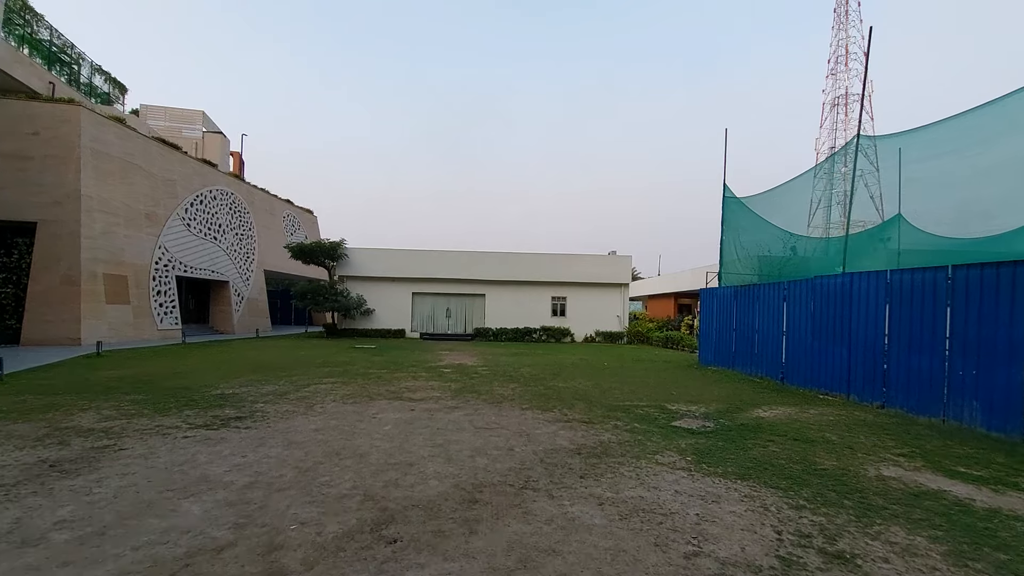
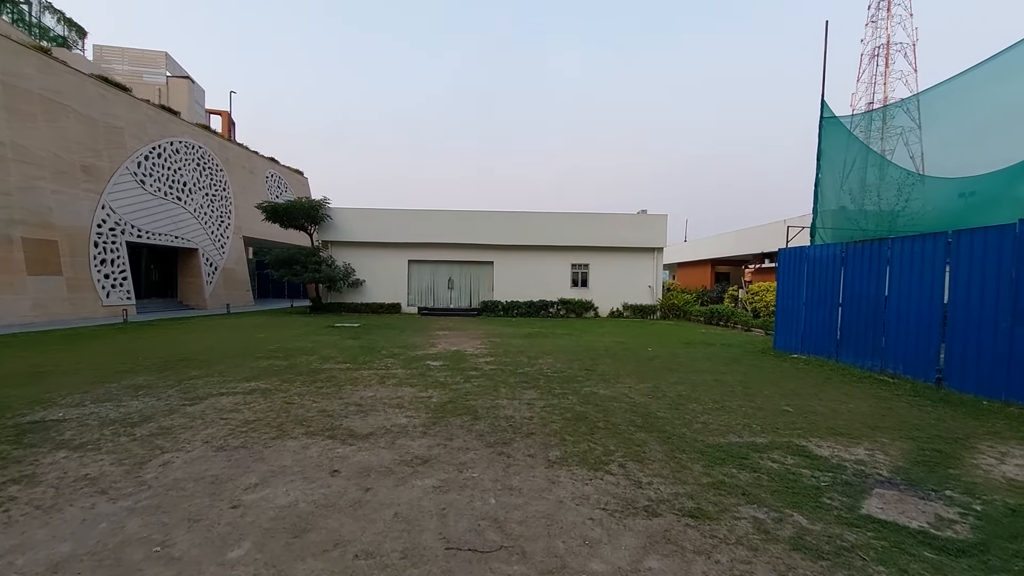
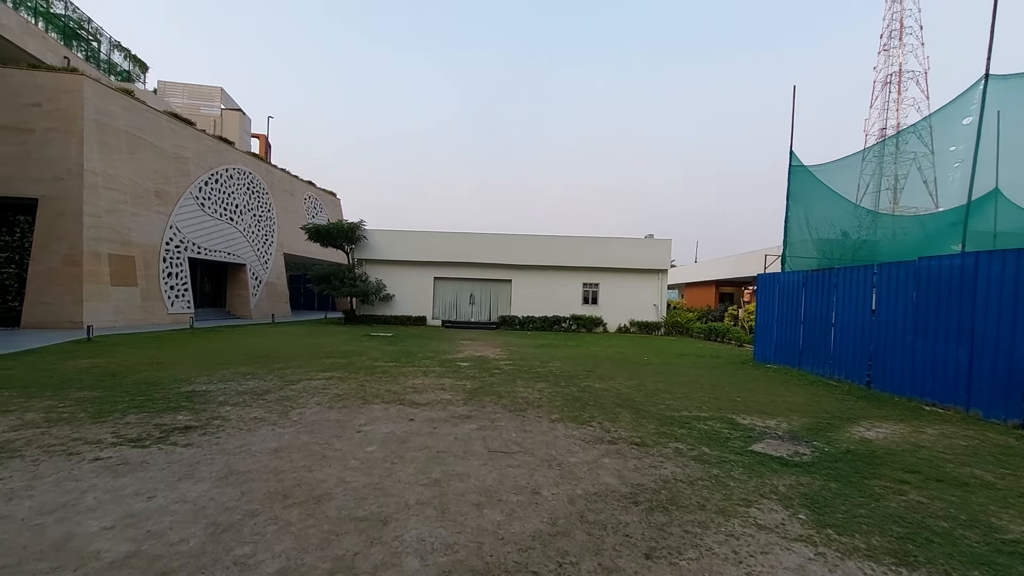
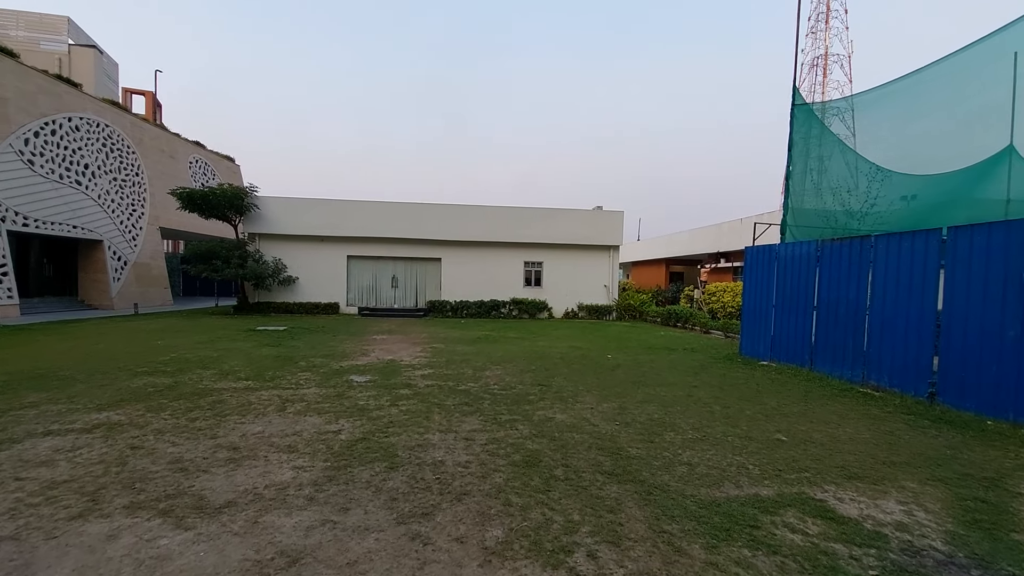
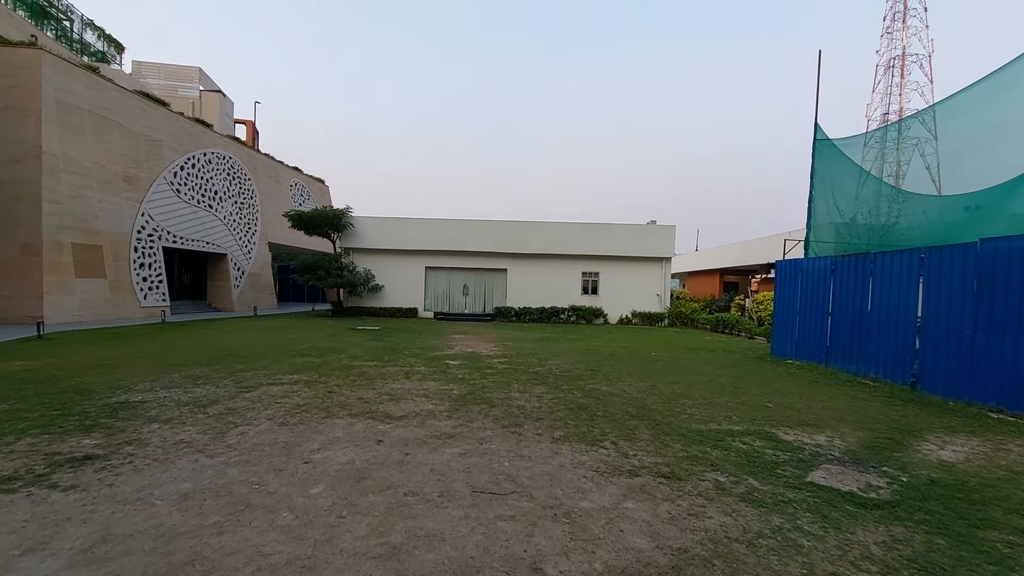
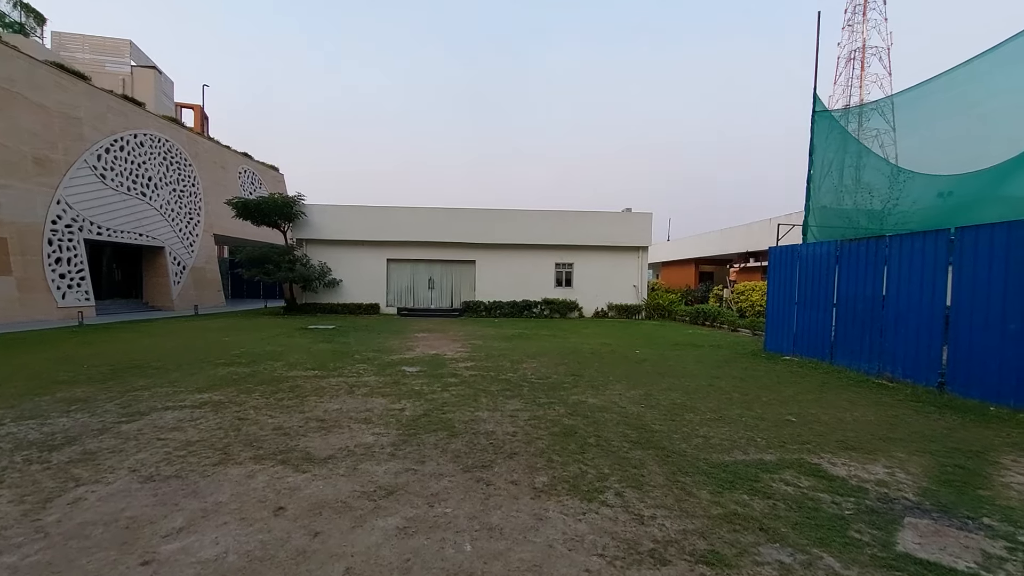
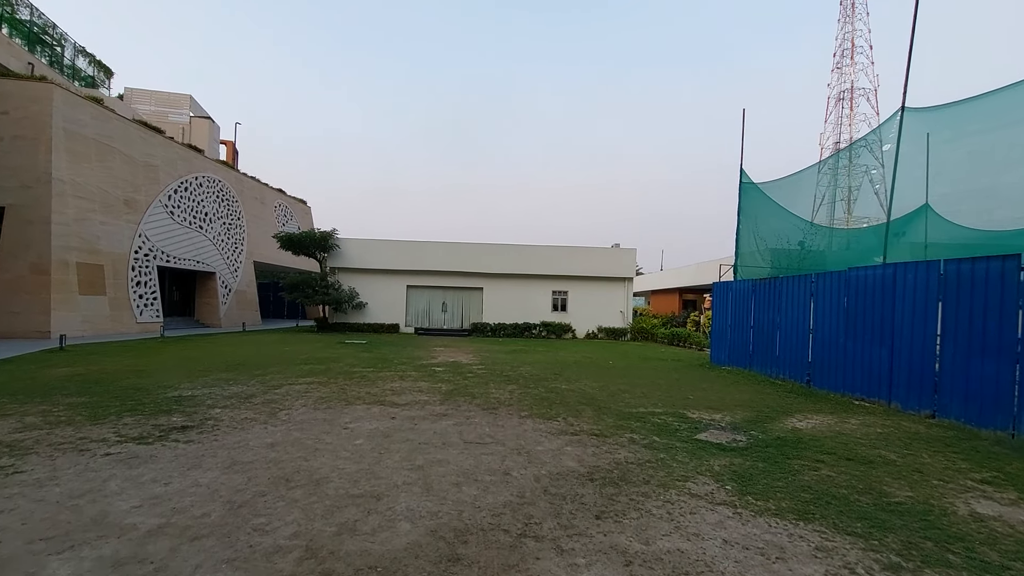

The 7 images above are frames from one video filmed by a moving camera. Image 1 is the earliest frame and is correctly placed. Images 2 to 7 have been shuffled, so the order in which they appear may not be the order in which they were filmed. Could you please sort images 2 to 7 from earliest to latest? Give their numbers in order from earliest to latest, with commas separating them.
7, 3, 5, 2, 6, 4
